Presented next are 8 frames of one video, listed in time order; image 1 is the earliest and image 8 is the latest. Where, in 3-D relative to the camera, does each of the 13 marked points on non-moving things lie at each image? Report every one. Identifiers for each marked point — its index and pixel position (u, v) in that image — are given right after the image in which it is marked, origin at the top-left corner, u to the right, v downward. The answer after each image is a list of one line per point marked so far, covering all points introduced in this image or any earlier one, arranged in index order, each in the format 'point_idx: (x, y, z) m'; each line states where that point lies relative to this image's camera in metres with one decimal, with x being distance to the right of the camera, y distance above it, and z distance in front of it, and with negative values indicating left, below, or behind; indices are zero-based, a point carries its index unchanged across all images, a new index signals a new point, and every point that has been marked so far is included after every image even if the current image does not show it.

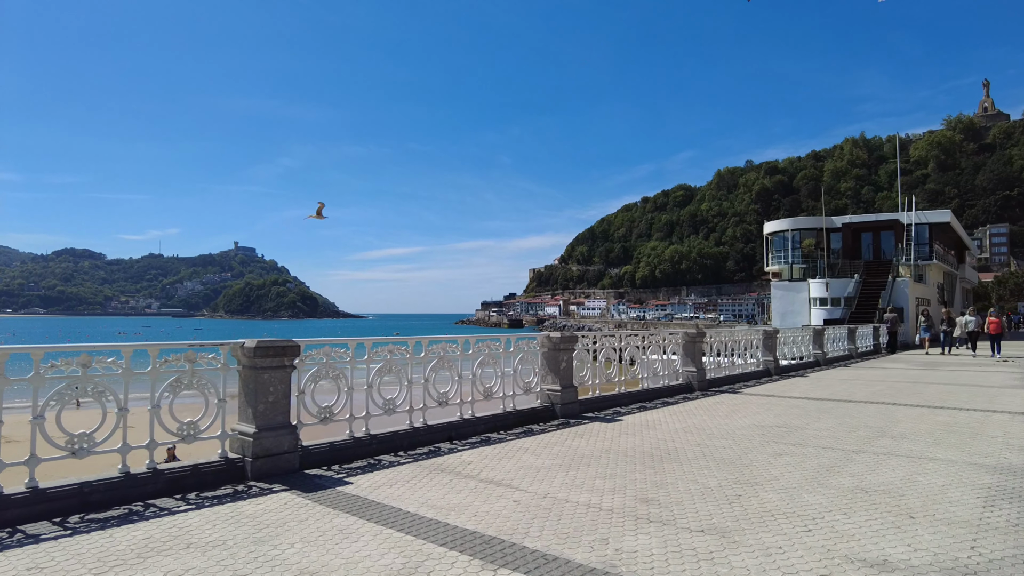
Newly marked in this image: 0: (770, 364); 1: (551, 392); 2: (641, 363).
0: (+5.0, -1.5, +12.3) m
1: (+0.4, -1.1, +6.9) m
2: (+1.8, -1.0, +8.7) m
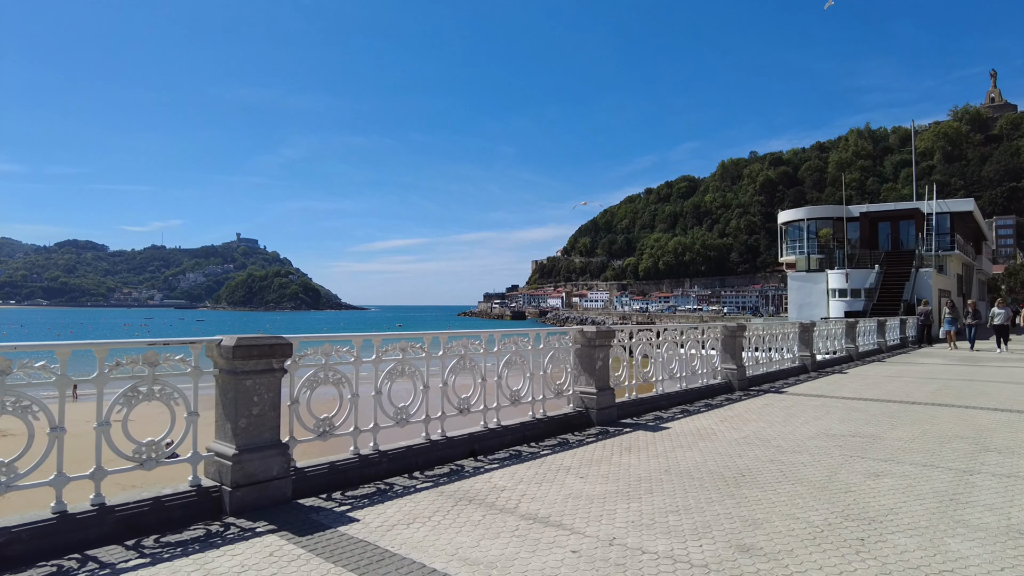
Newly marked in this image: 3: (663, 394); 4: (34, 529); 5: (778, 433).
0: (+5.3, -1.3, +11.4) m
1: (+0.7, -1.0, +6.0) m
2: (+2.1, -0.9, +7.8) m
3: (+1.8, -1.2, +7.2) m
4: (-2.0, -1.0, +2.7) m
5: (+2.4, -1.3, +5.6) m
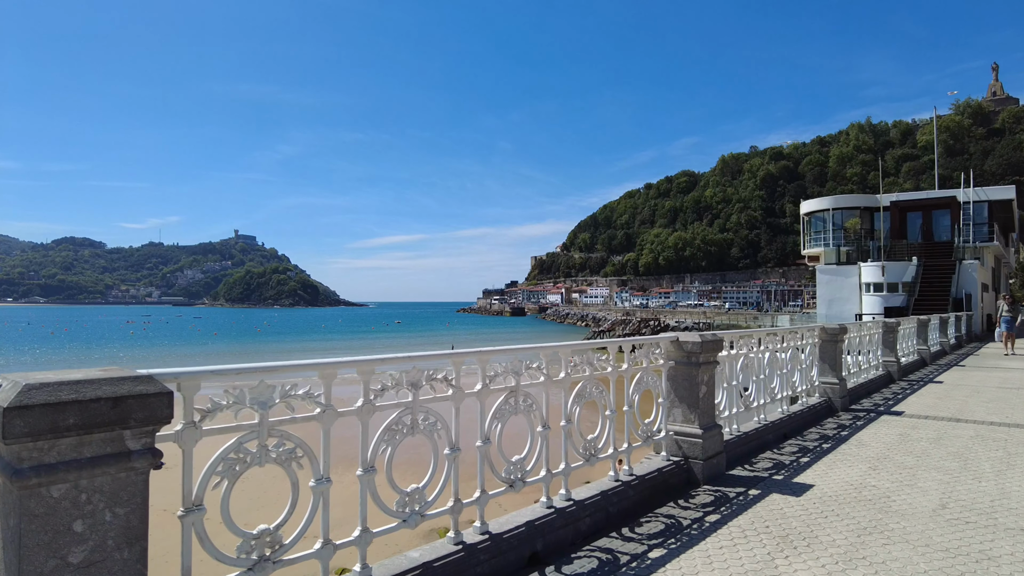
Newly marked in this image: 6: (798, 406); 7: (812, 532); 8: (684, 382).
0: (+5.7, -1.2, +9.4) m
1: (+1.1, -0.9, +4.0) m
2: (+2.5, -0.8, +5.8) m
3: (+2.1, -1.1, +5.3) m
4: (-1.6, -1.0, +0.7) m
5: (+2.7, -1.2, +3.7) m
6: (+2.8, -1.1, +6.1) m
7: (+1.5, -1.2, +3.1) m
8: (+1.1, -0.6, +4.0) m
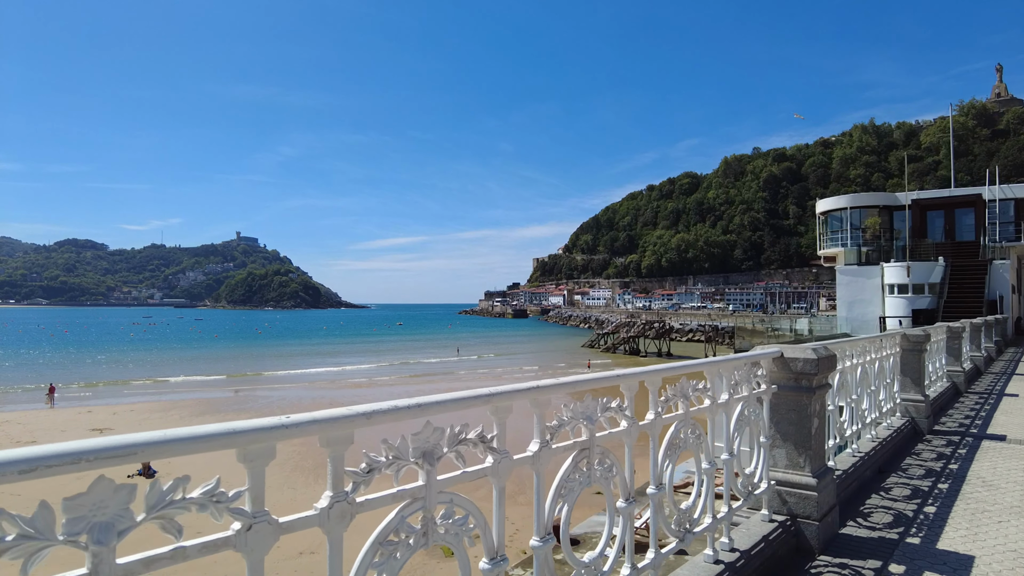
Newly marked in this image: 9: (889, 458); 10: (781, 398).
0: (+5.9, -1.2, +8.4) m
1: (+1.3, -0.9, +2.9) m
2: (+2.7, -0.8, +4.7) m
3: (+2.3, -1.1, +4.2) m
4: (-1.4, -1.0, -0.4) m
5: (+2.9, -1.2, +2.6) m
6: (+3.0, -1.1, +5.0) m
7: (+1.7, -1.2, +2.1) m
8: (+1.3, -0.6, +3.0) m
9: (+2.7, -1.2, +4.6) m
10: (+1.3, -0.5, +3.0) m
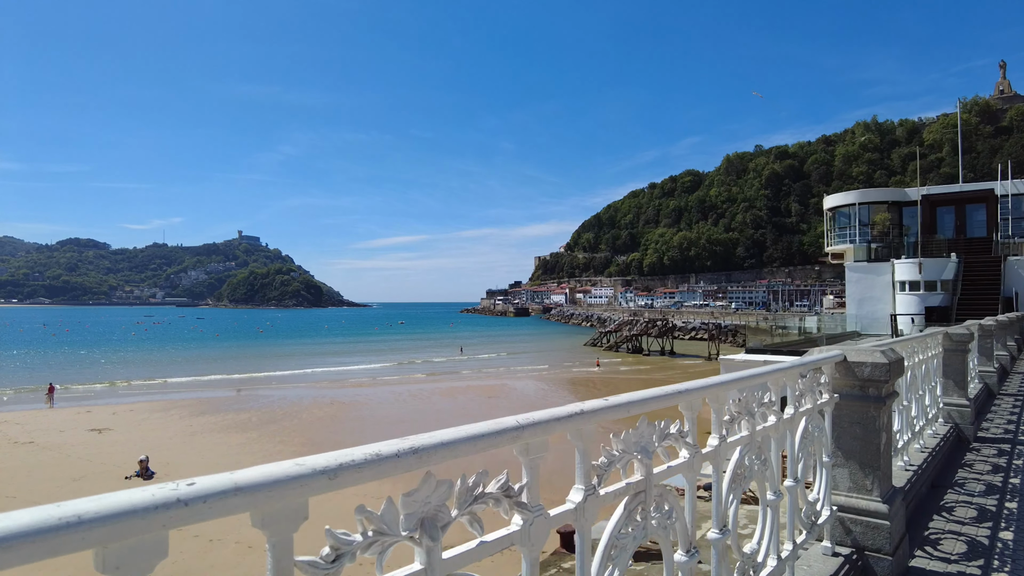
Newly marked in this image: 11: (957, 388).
0: (+6.0, -1.1, +7.9) m
1: (+1.4, -0.9, +2.5) m
2: (+2.7, -0.8, +4.3) m
3: (+2.4, -1.1, +3.7) m
4: (-1.4, -0.9, -0.8) m
5: (+3.0, -1.2, +2.1) m
6: (+3.0, -1.1, +4.6) m
7: (+1.8, -1.1, +1.6) m
8: (+1.4, -0.6, +2.5) m
9: (+2.8, -1.2, +4.1) m
10: (+1.3, -0.5, +2.5) m
11: (+3.7, -0.8, +5.2) m
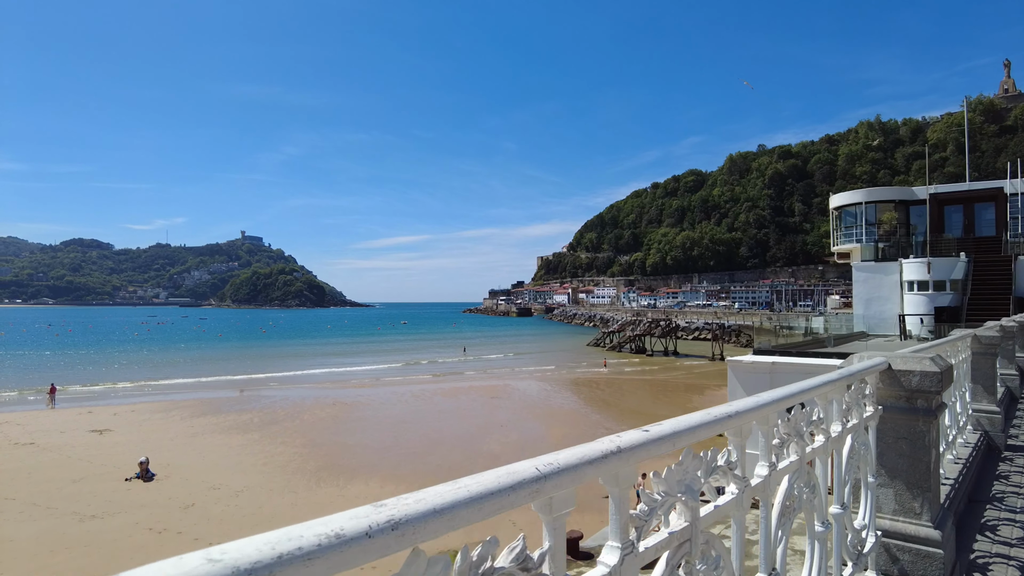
0: (+6.0, -1.1, +7.6) m
1: (+1.4, -0.9, +2.2) m
2: (+2.8, -0.8, +4.0) m
3: (+2.4, -1.1, +3.5) m
4: (-1.4, -0.9, -1.0) m
5: (+3.0, -1.2, +1.9) m
6: (+3.1, -1.1, +4.3) m
7: (+1.8, -1.1, +1.4) m
8: (+1.4, -0.6, +2.3) m
9: (+2.8, -1.2, +3.9) m
10: (+1.4, -0.5, +2.3) m
11: (+3.7, -0.8, +5.0) m
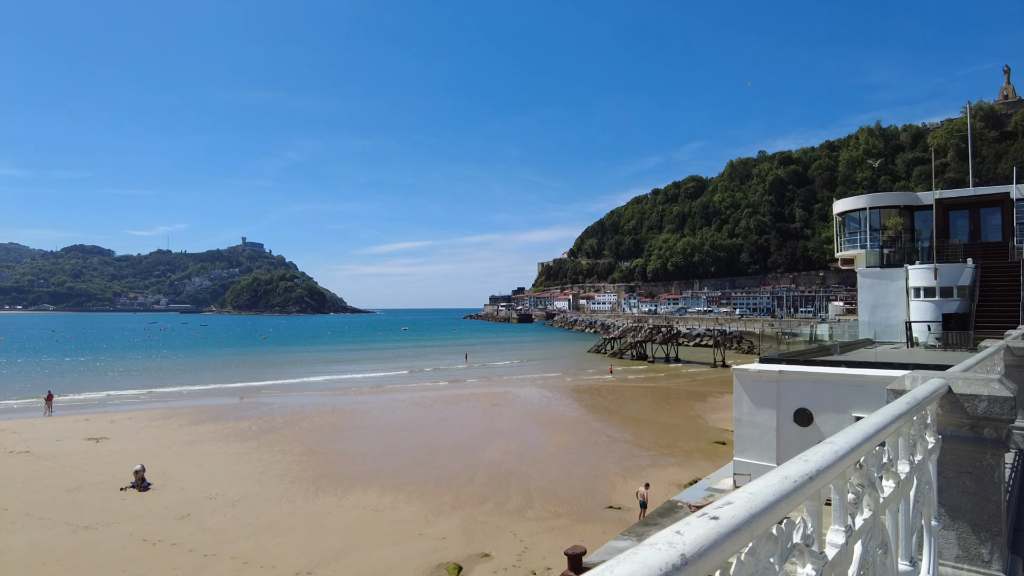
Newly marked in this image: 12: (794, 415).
0: (+6.0, -1.2, +7.3) m
1: (+1.4, -0.9, +1.9) m
2: (+2.8, -0.8, +3.7) m
3: (+2.4, -1.1, +3.2) m
4: (-1.4, -0.9, -1.4) m
5: (+3.0, -1.2, +1.6) m
6: (+3.1, -1.1, +4.0) m
7: (+1.8, -1.2, +1.0) m
8: (+1.4, -0.6, +1.9) m
9: (+2.8, -1.2, +3.6) m
10: (+1.4, -0.5, +2.0) m
11: (+3.7, -0.9, +4.6) m
12: (+3.7, -1.6, +8.3) m
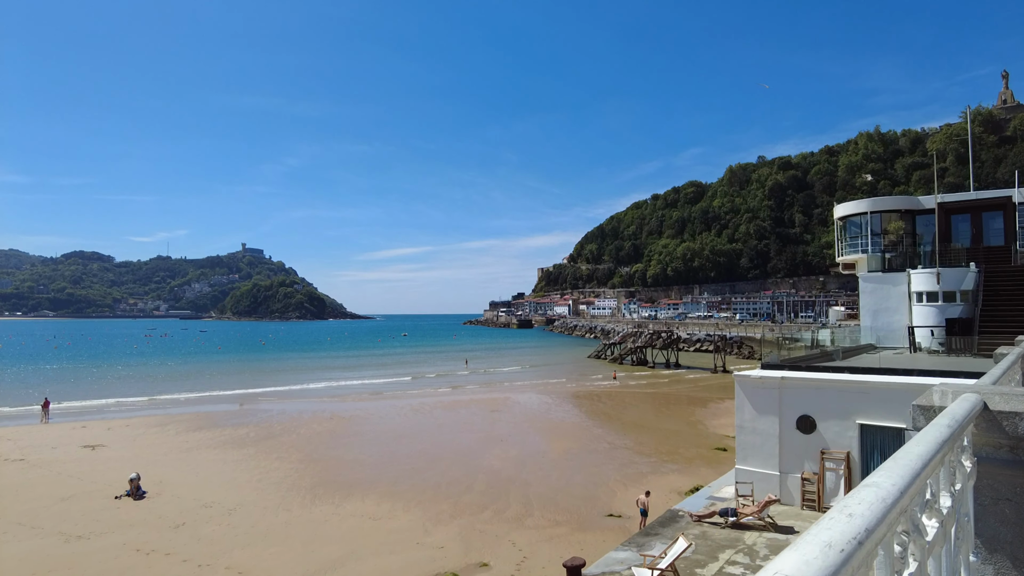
0: (+6.0, -1.3, +7.1) m
1: (+1.3, -0.9, +1.7) m
2: (+2.7, -0.8, +3.5) m
3: (+2.4, -1.2, +2.9) m
4: (-1.4, -0.9, -1.6) m
5: (+3.0, -1.2, +1.3) m
6: (+3.0, -1.2, +3.8) m
7: (+1.7, -1.2, +0.8) m
8: (+1.4, -0.6, +1.7) m
9: (+2.8, -1.3, +3.3) m
10: (+1.3, -0.5, +1.7) m
11: (+3.7, -0.9, +4.4) m
12: (+3.6, -1.7, +8.1) m
